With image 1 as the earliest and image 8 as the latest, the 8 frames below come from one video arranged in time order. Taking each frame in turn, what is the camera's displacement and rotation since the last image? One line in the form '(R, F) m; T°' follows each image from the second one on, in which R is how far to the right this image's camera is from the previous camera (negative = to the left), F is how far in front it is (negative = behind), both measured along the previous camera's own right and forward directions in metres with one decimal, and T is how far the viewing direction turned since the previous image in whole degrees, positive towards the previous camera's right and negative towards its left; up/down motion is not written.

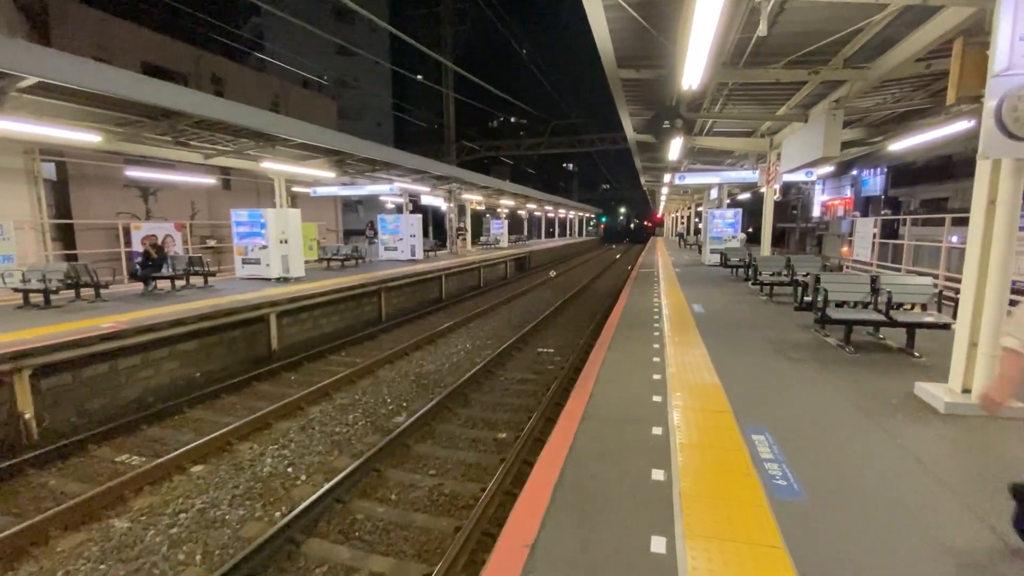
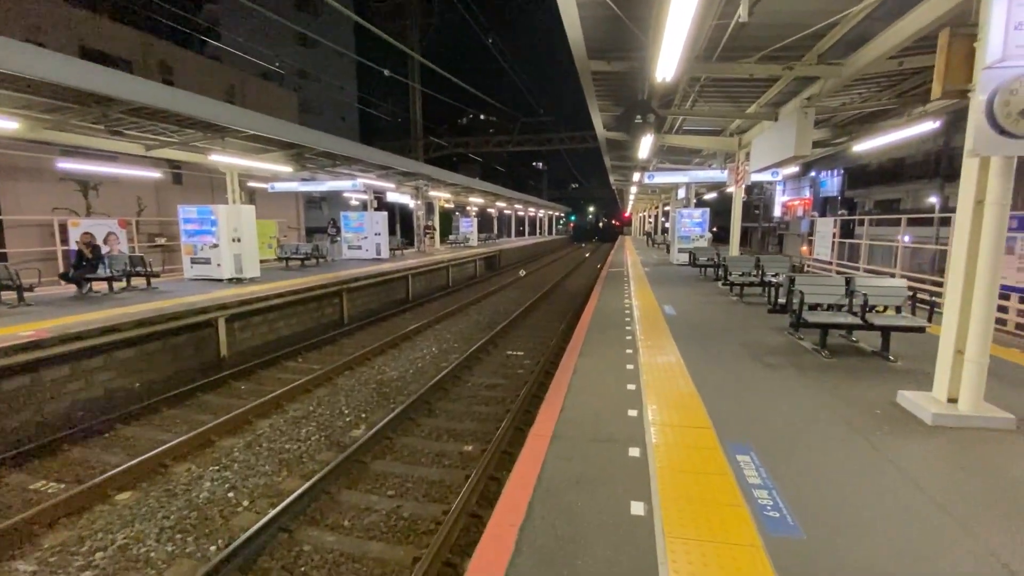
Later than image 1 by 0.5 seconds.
(+0.1, +0.4) m; +4°
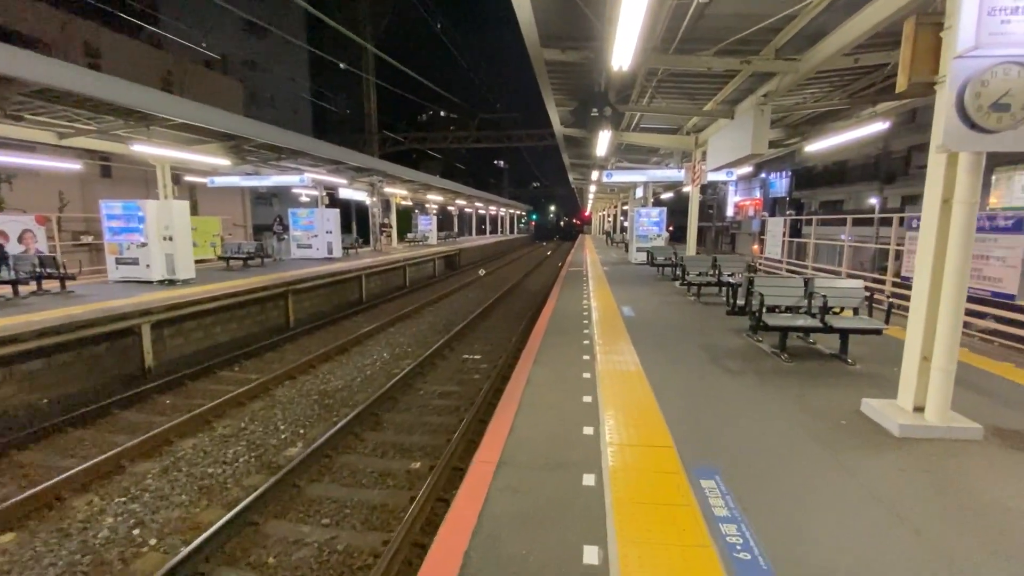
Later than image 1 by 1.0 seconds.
(+0.1, +0.4) m; +5°
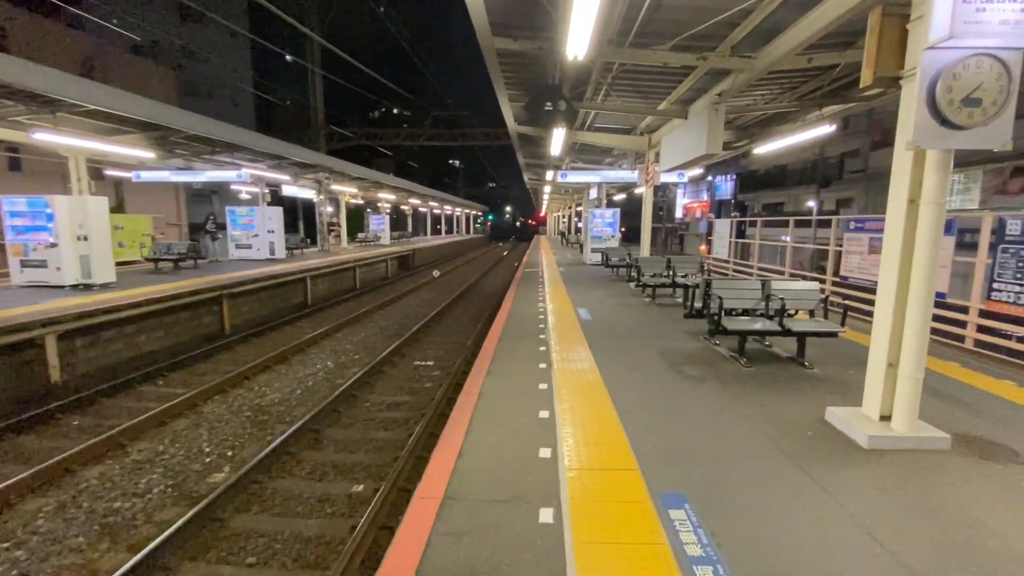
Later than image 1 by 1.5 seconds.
(+0.1, +0.4) m; +5°
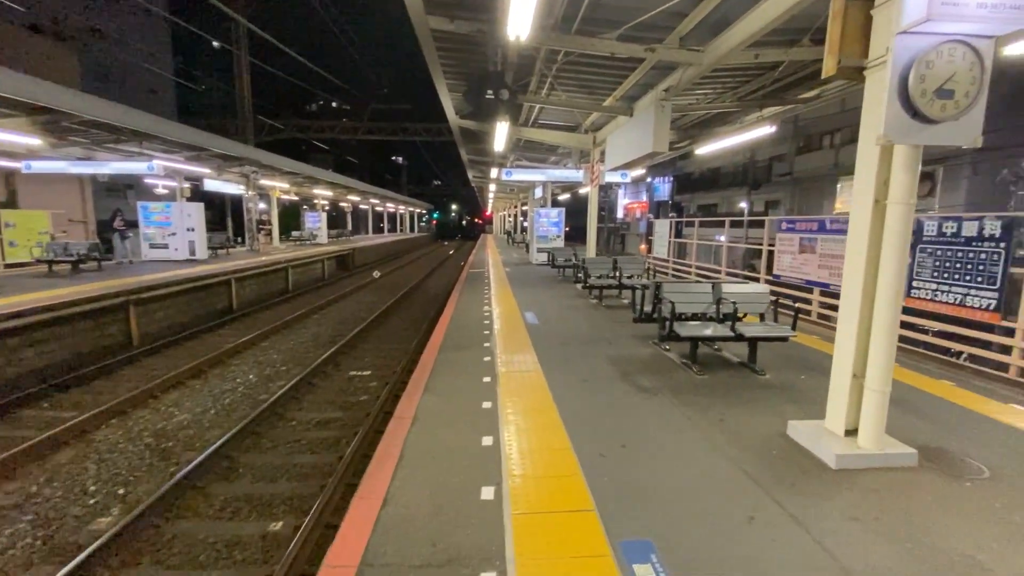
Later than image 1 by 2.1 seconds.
(+0.1, +0.5) m; +6°
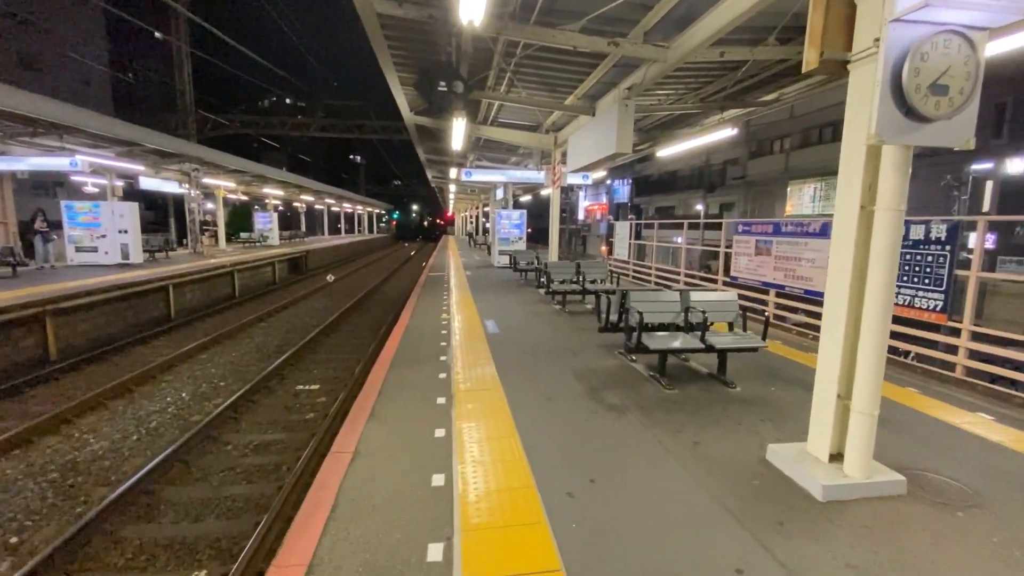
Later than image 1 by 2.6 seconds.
(+0.1, +0.4) m; +4°
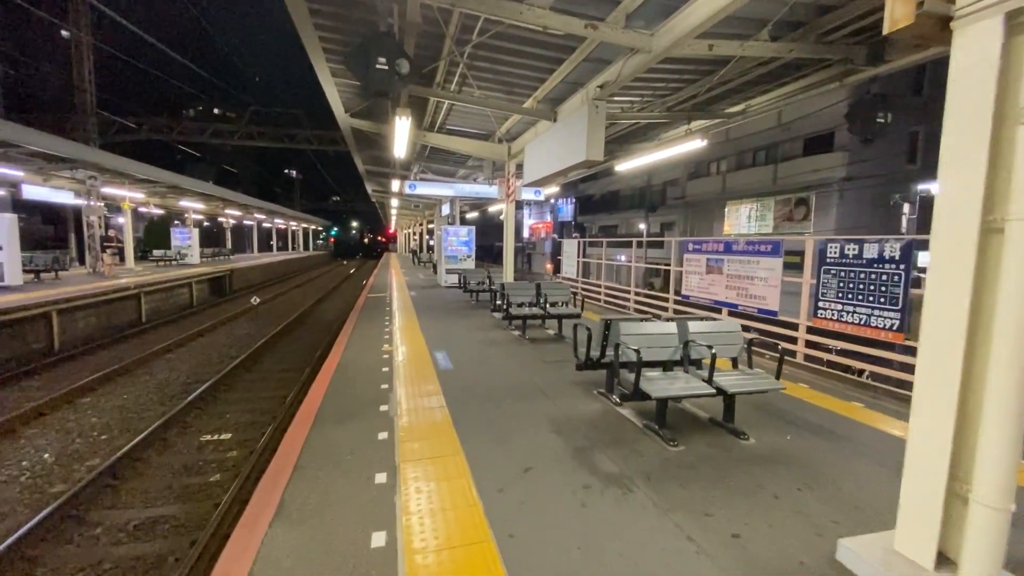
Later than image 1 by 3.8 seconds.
(-0.1, +1.0) m; +7°
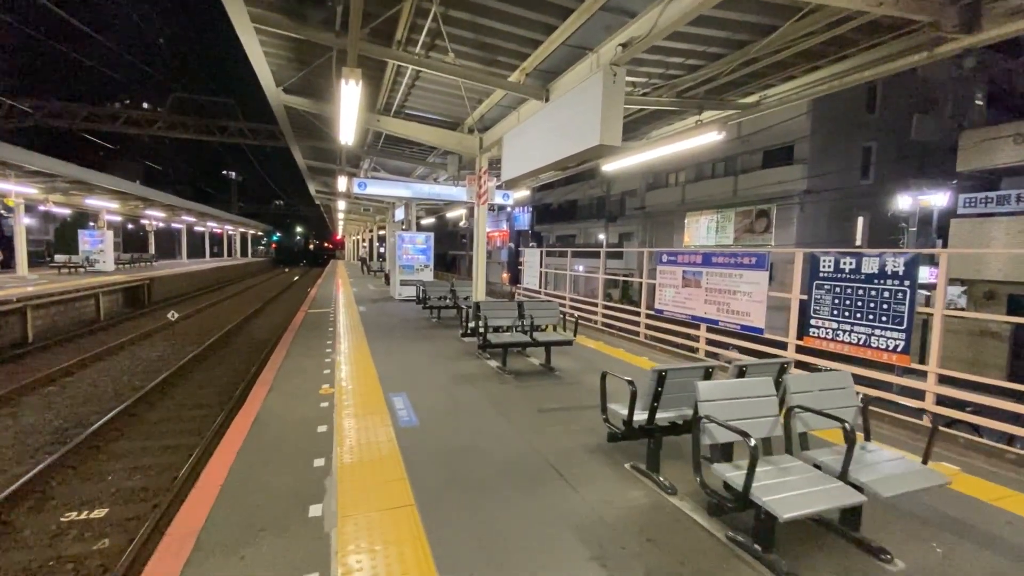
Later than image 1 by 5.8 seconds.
(-0.3, +1.4) m; +6°
